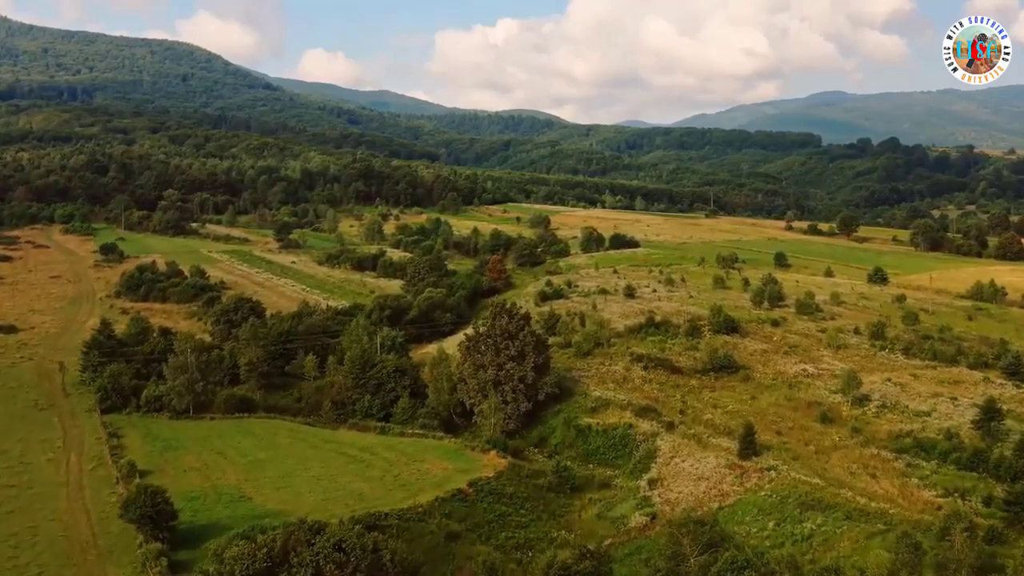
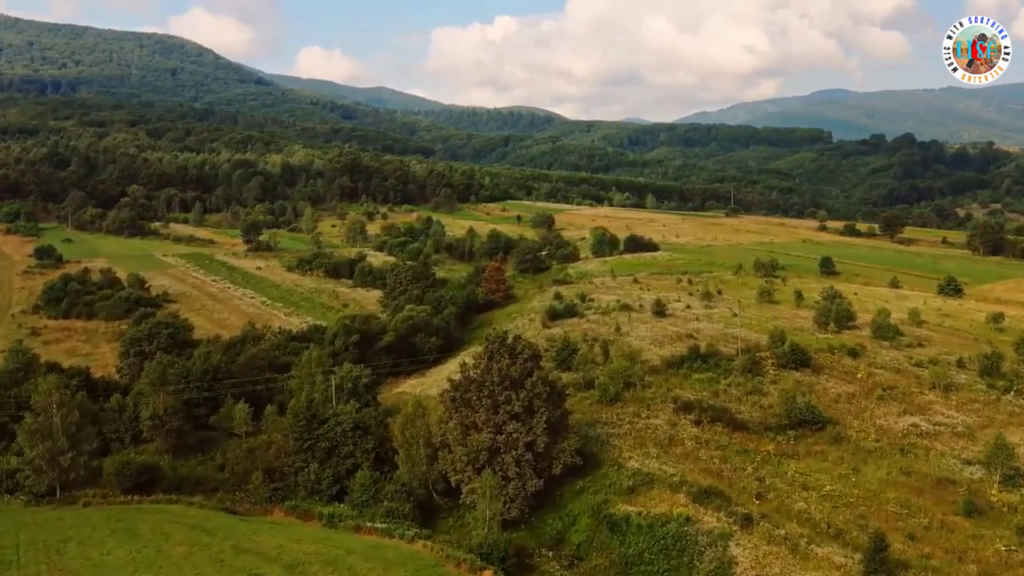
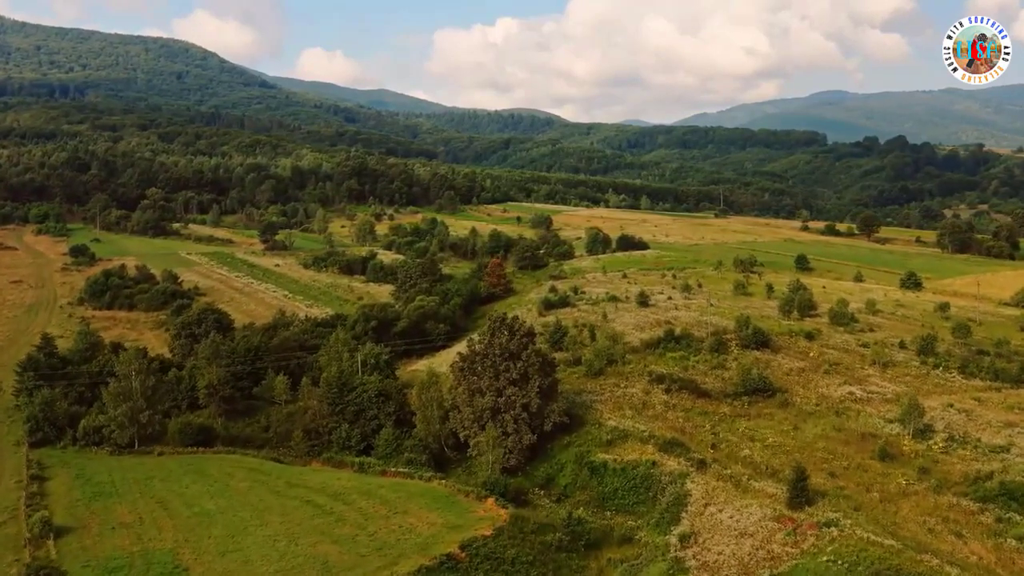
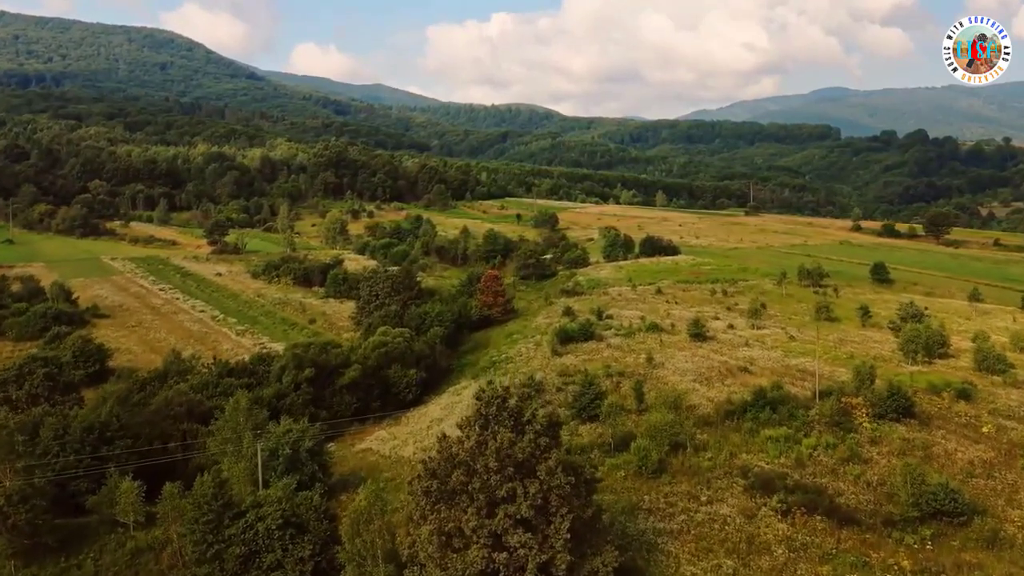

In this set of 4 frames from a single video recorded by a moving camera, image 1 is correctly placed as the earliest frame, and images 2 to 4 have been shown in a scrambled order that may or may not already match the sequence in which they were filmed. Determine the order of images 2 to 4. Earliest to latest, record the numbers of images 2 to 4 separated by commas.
3, 2, 4
